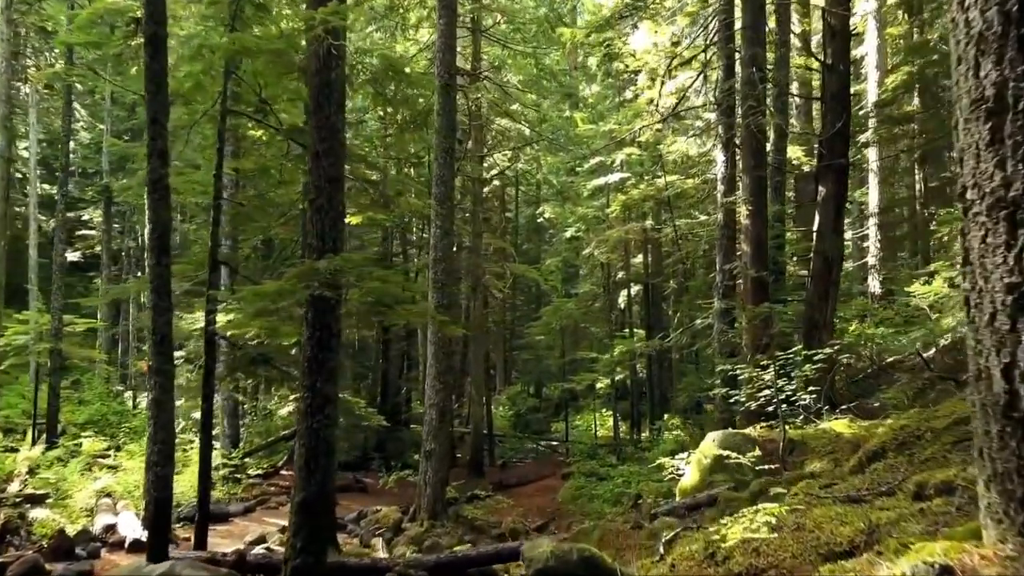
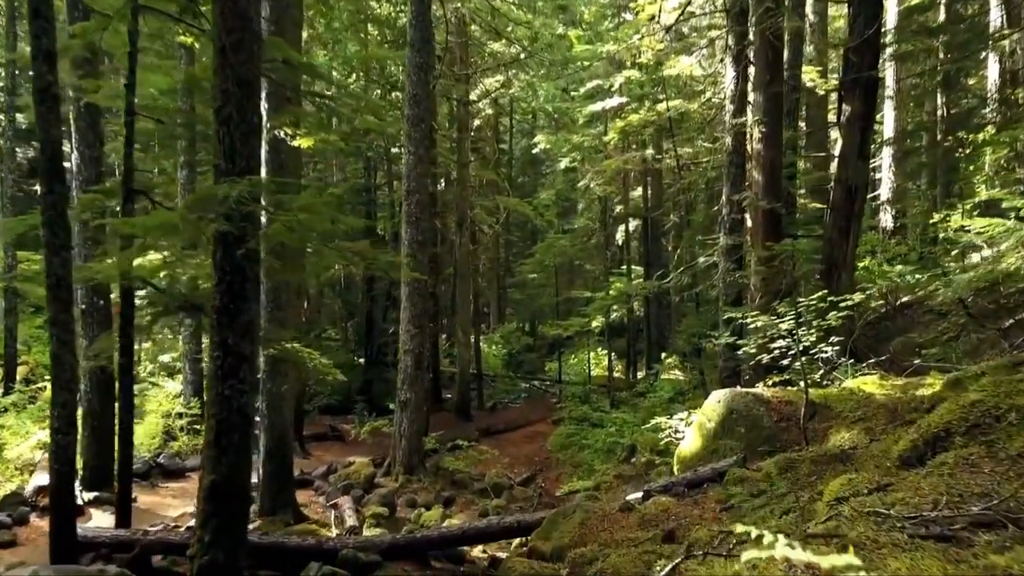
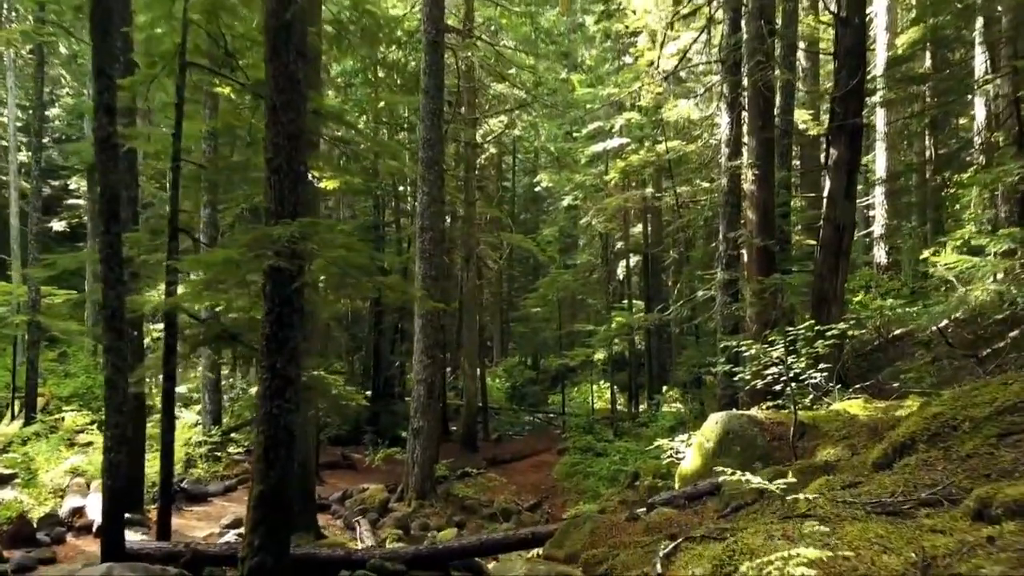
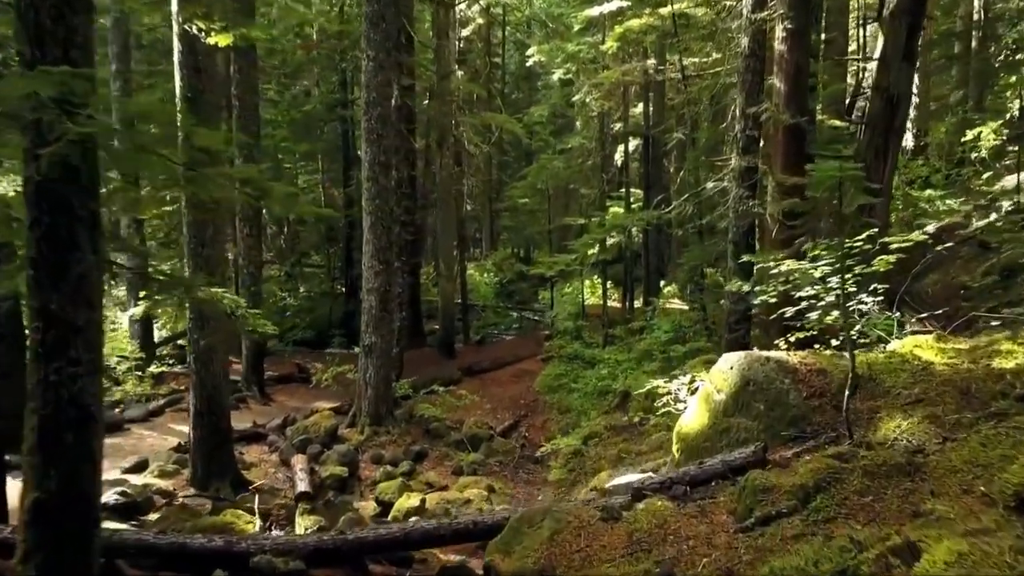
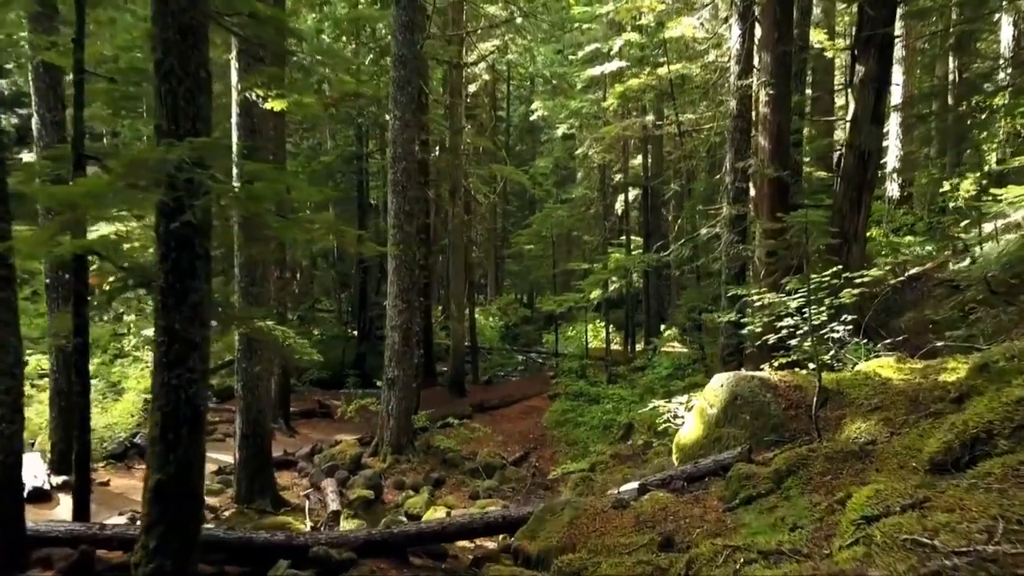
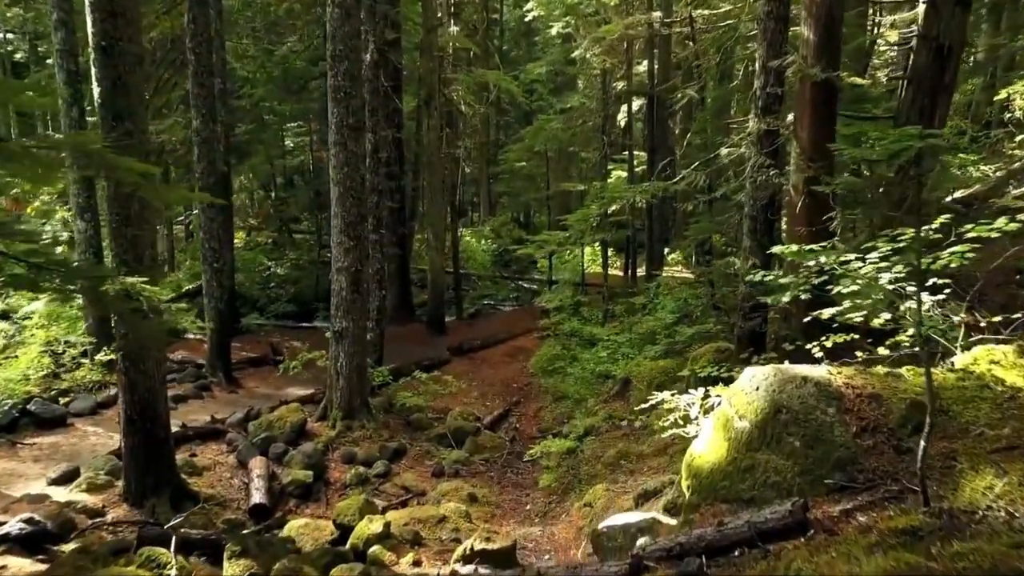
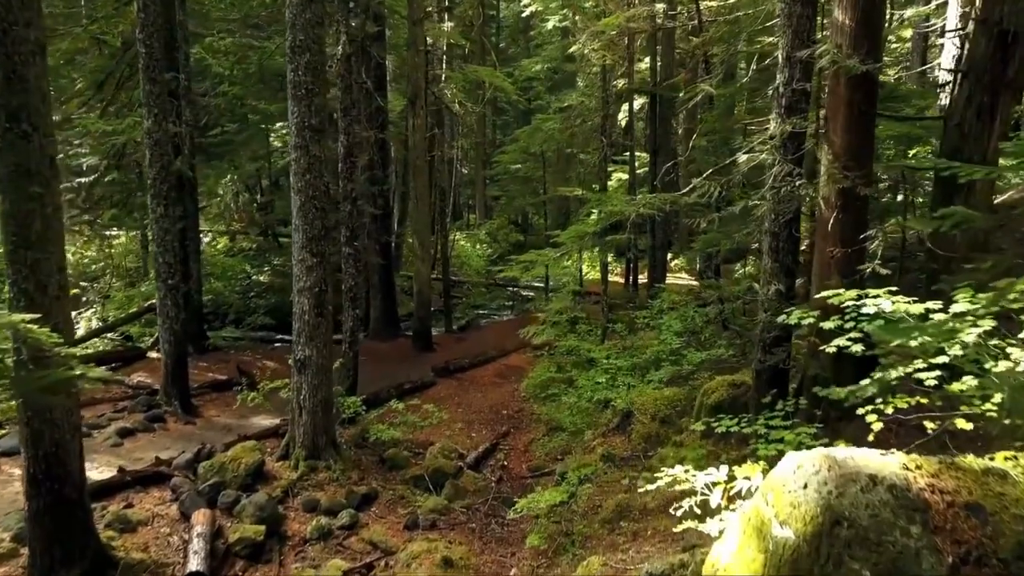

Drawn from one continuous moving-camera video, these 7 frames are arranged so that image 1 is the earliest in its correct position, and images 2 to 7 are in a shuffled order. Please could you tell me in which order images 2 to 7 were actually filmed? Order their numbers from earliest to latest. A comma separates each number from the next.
3, 2, 5, 4, 6, 7
